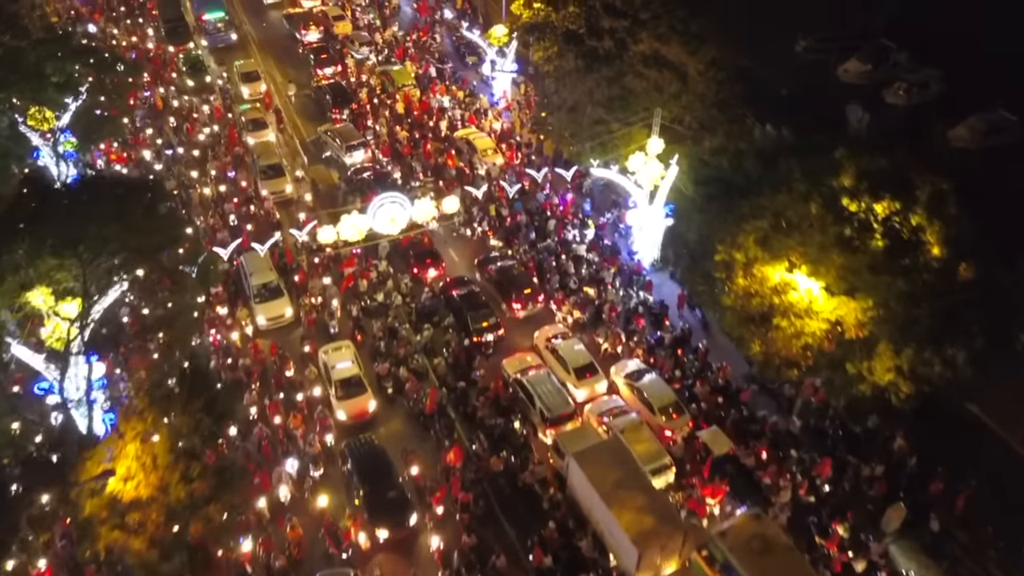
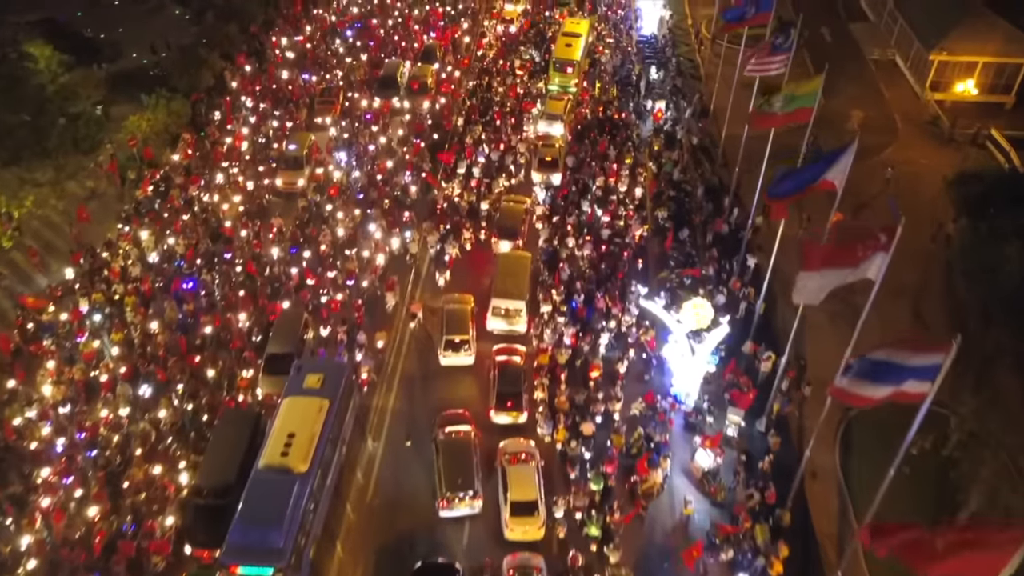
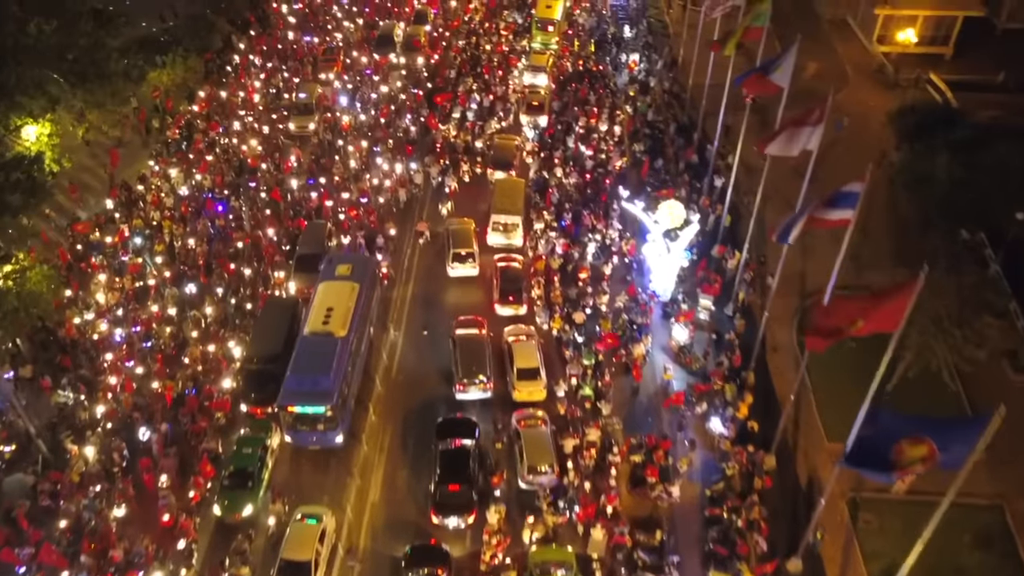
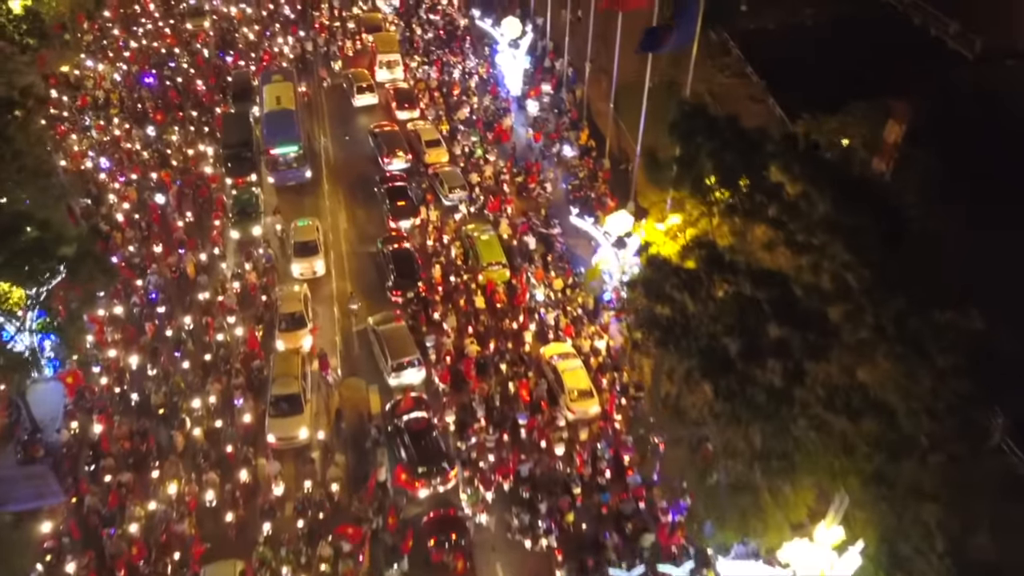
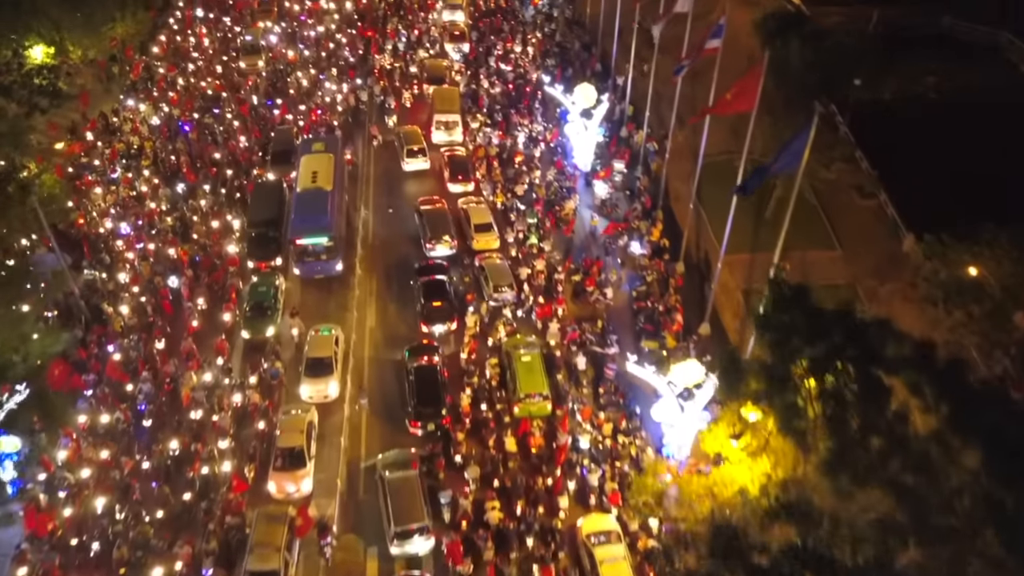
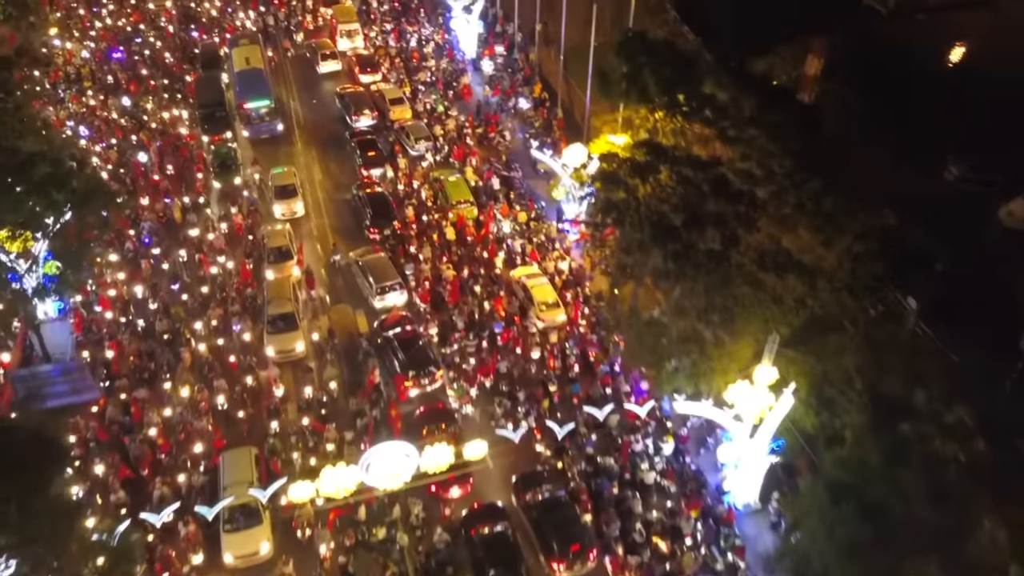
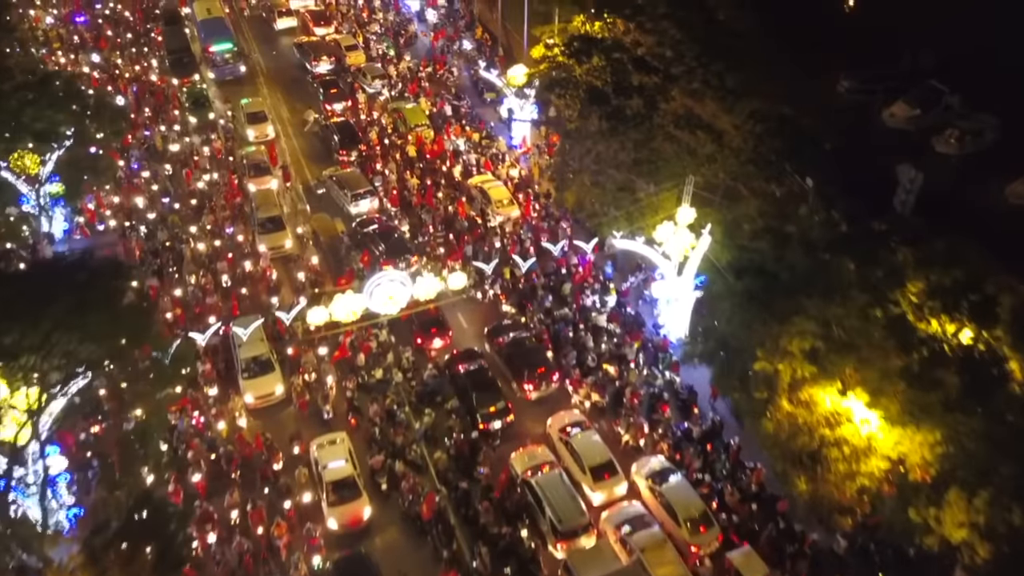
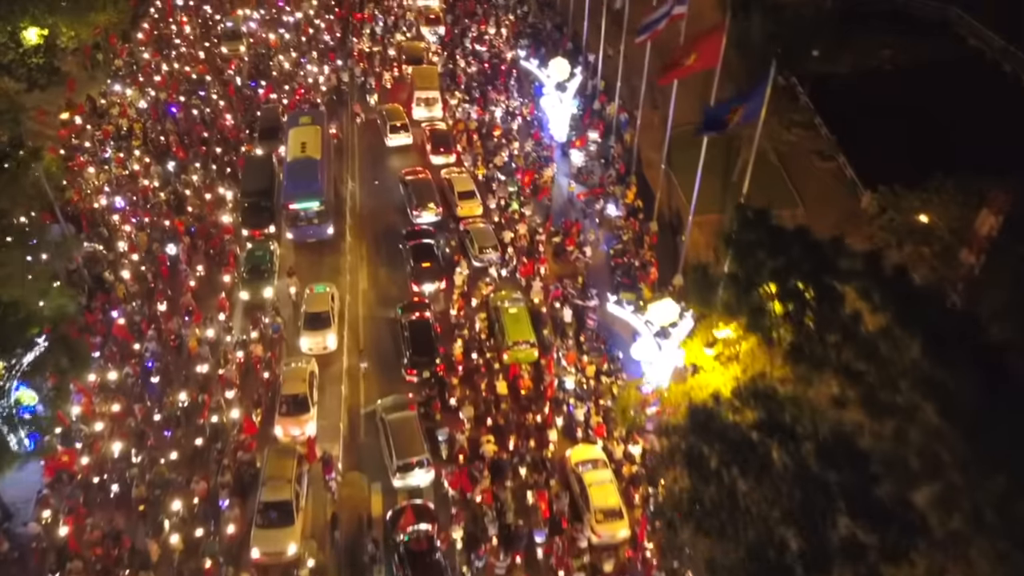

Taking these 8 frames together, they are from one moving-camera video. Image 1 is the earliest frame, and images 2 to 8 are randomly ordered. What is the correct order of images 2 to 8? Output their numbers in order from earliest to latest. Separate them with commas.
7, 6, 4, 8, 5, 3, 2
